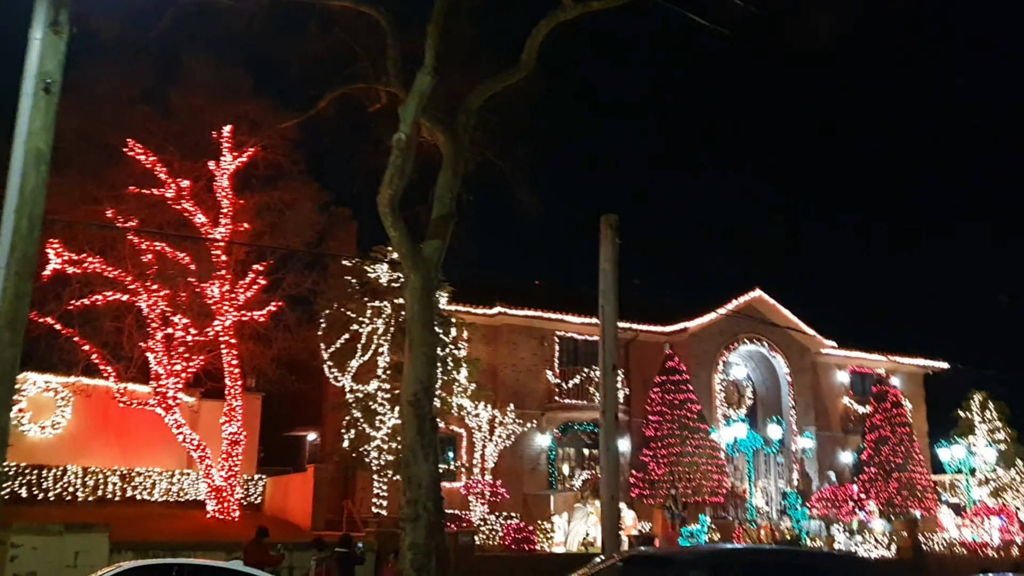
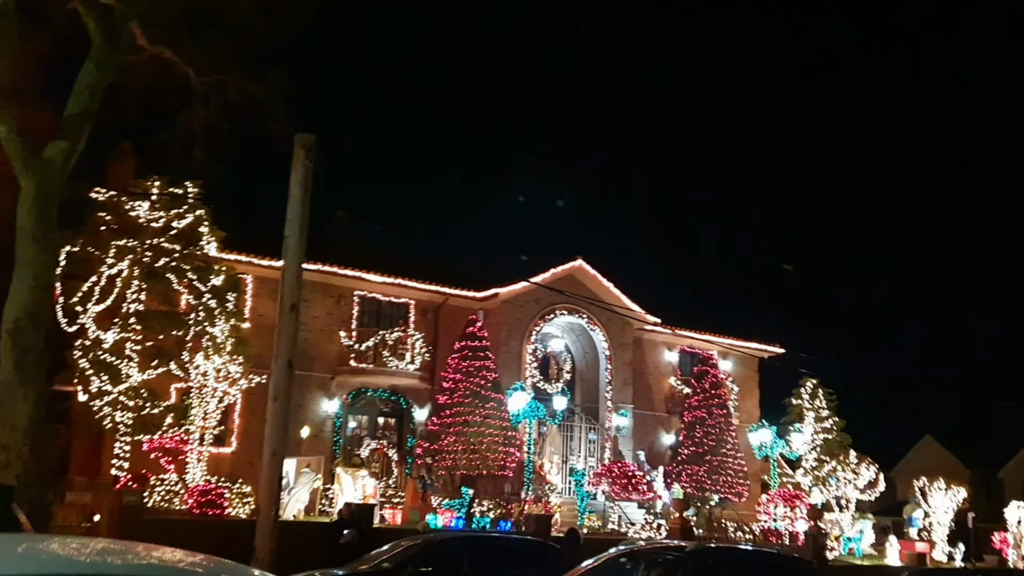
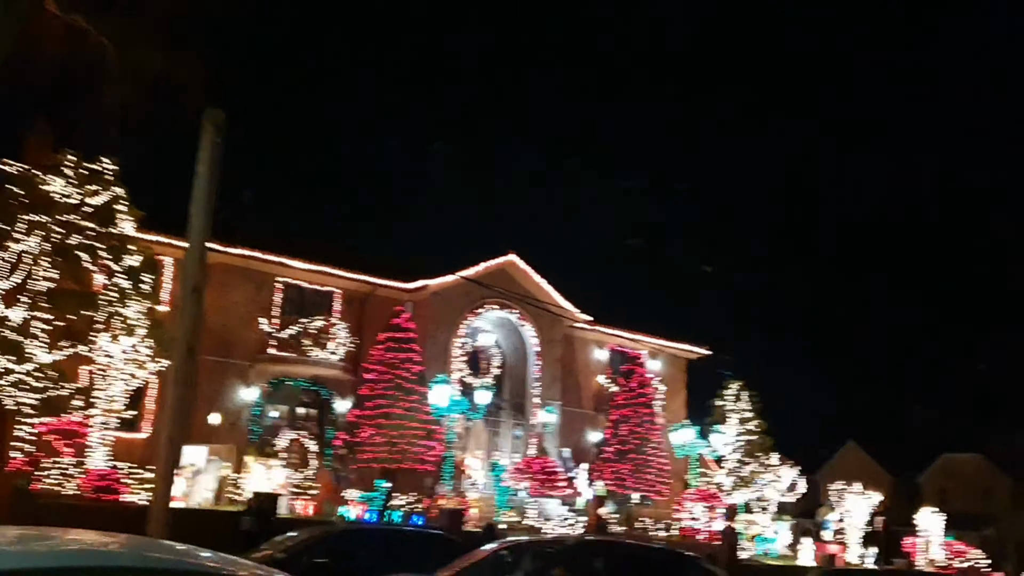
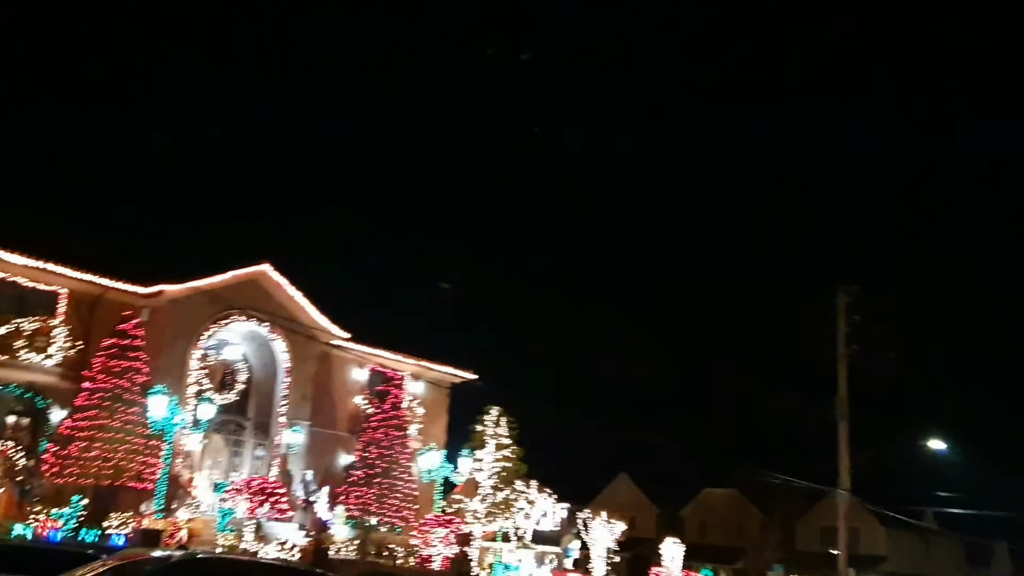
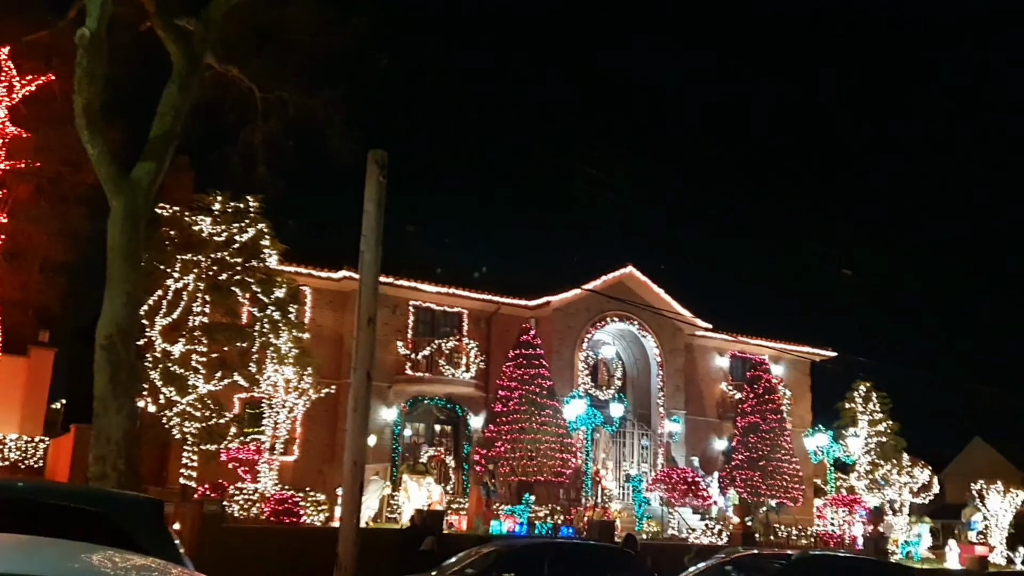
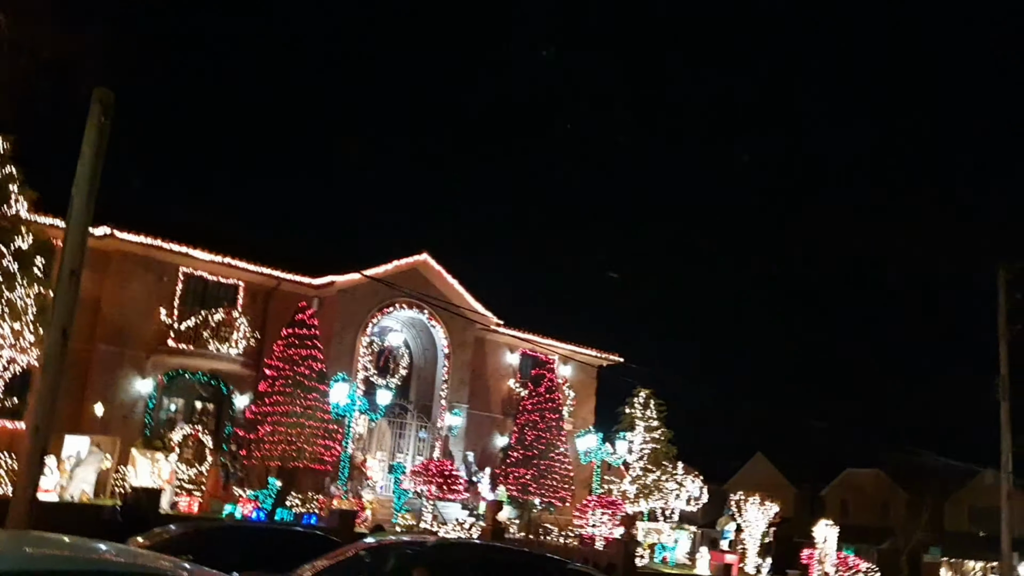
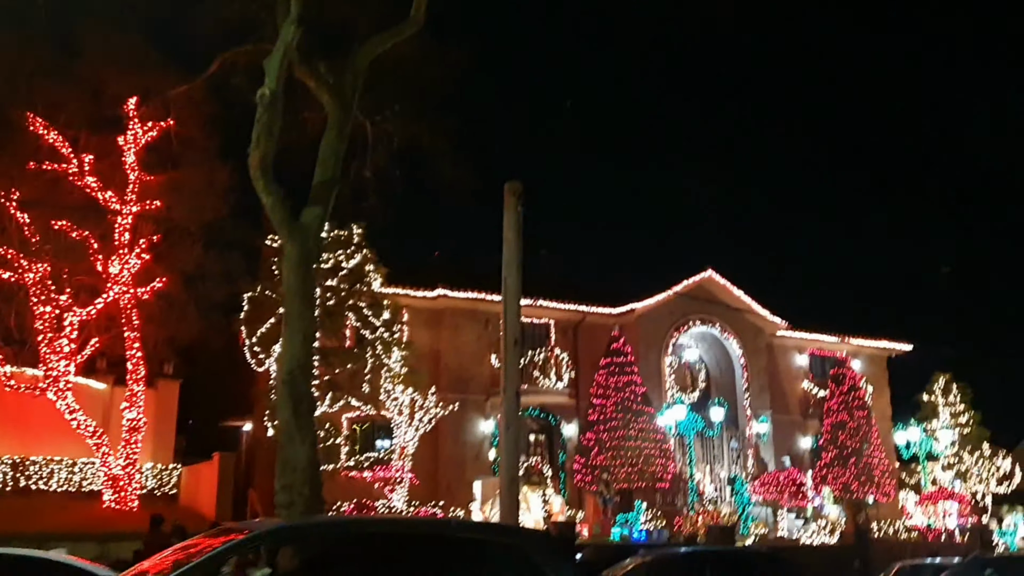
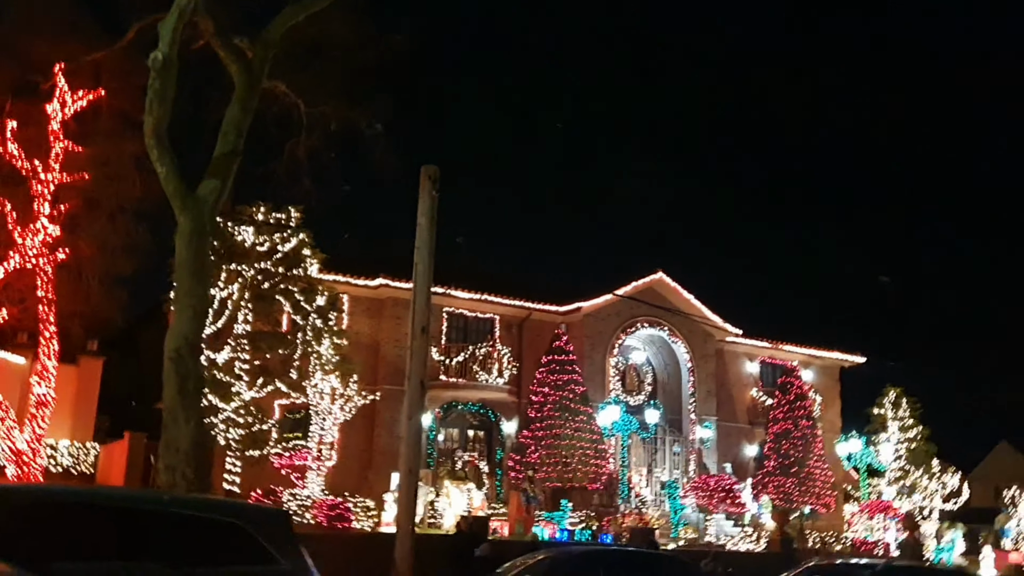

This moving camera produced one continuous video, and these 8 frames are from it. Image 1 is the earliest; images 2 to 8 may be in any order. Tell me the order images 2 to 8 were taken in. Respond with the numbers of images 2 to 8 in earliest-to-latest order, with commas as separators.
7, 8, 5, 2, 3, 6, 4
